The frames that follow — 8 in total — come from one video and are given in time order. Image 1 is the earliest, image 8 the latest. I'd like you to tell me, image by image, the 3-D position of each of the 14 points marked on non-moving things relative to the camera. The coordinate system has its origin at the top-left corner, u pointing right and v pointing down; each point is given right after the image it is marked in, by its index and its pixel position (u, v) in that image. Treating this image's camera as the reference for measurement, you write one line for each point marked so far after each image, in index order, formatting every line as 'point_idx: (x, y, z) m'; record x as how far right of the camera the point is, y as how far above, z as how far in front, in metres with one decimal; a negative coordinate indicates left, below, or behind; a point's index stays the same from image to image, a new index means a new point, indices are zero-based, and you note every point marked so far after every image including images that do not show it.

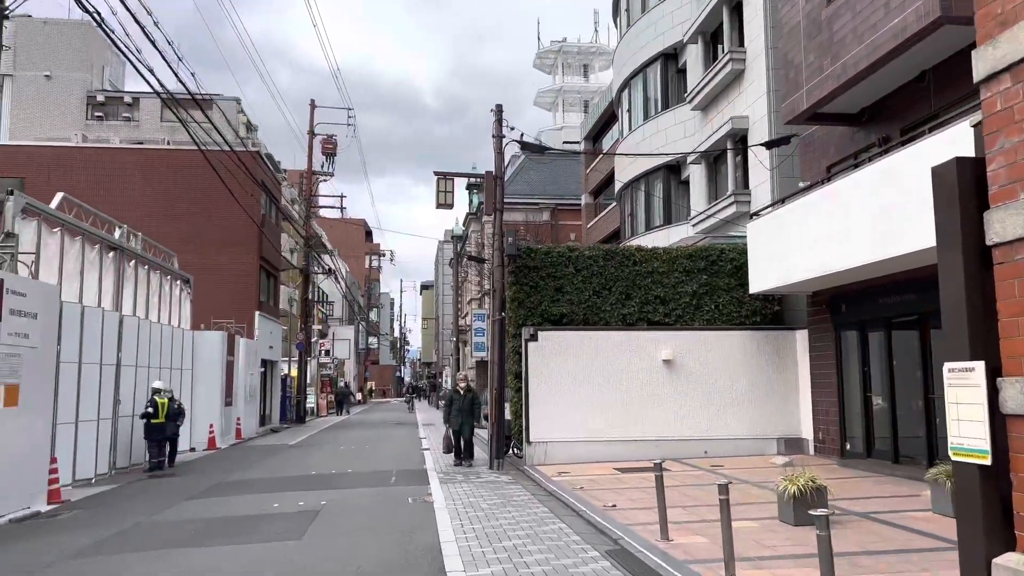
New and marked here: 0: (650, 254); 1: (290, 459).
0: (+3.0, +0.7, +17.5) m
1: (-5.4, -4.2, +19.4) m
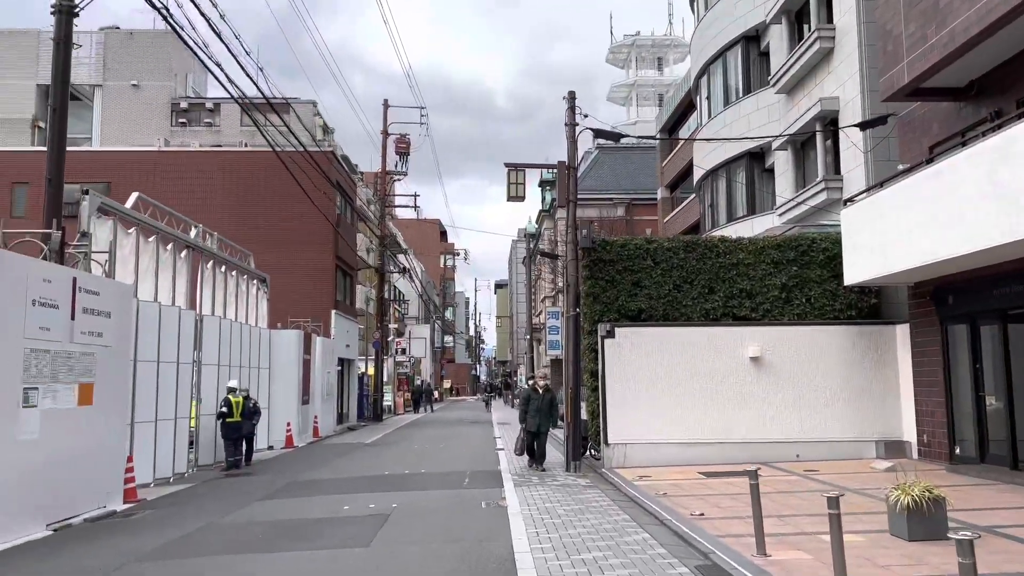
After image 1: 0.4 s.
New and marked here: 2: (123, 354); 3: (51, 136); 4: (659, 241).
0: (+4.6, +0.9, +16.5) m
1: (-3.5, -4.1, +19.2) m
2: (-6.2, -1.1, +12.6) m
3: (-6.5, +2.2, +11.3) m
4: (+3.0, +1.0, +16.4) m
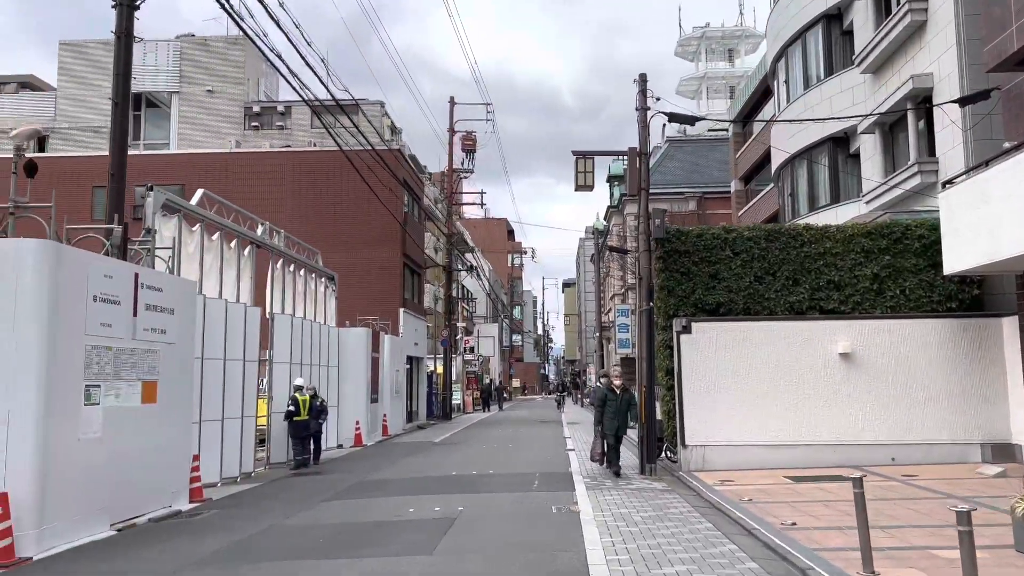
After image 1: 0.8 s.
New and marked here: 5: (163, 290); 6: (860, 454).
0: (+5.9, +1.0, +15.4) m
1: (-1.9, -4.0, +18.8) m
2: (-5.1, -1.0, +12.5) m
3: (-5.6, +2.2, +11.2) m
4: (+4.4, +1.1, +15.4) m
5: (-5.1, 0.0, +11.6) m
6: (+6.3, -3.0, +14.5) m
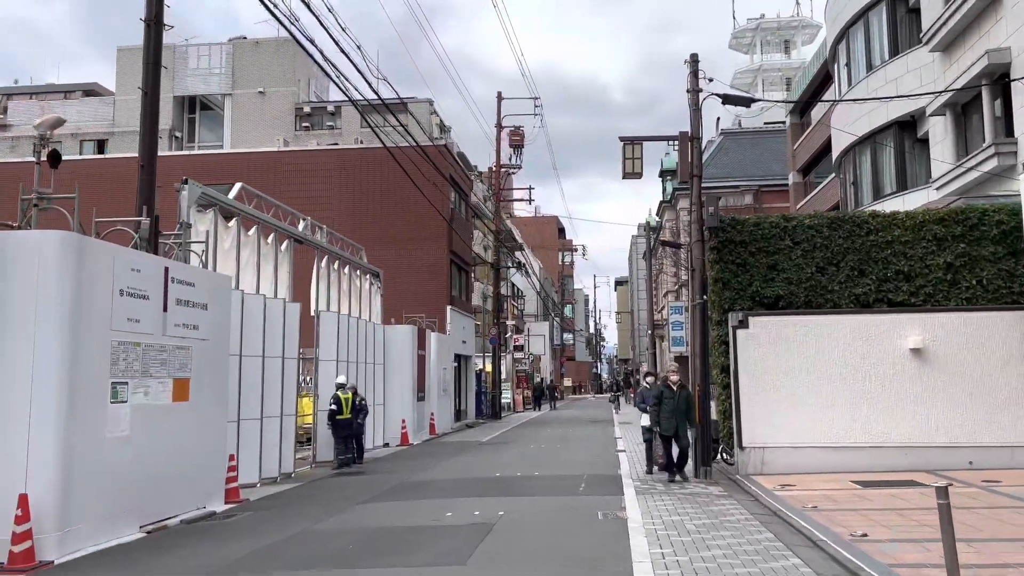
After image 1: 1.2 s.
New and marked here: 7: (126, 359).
0: (+6.7, +1.2, +14.4) m
1: (-0.8, -3.9, +18.3) m
2: (-4.4, -0.9, +12.2) m
3: (-5.0, +2.3, +10.9) m
4: (+5.2, +1.3, +14.5) m
5: (-4.5, 0.0, +11.3) m
6: (+7.1, -2.9, +13.5) m
7: (-4.6, -0.8, +9.6) m
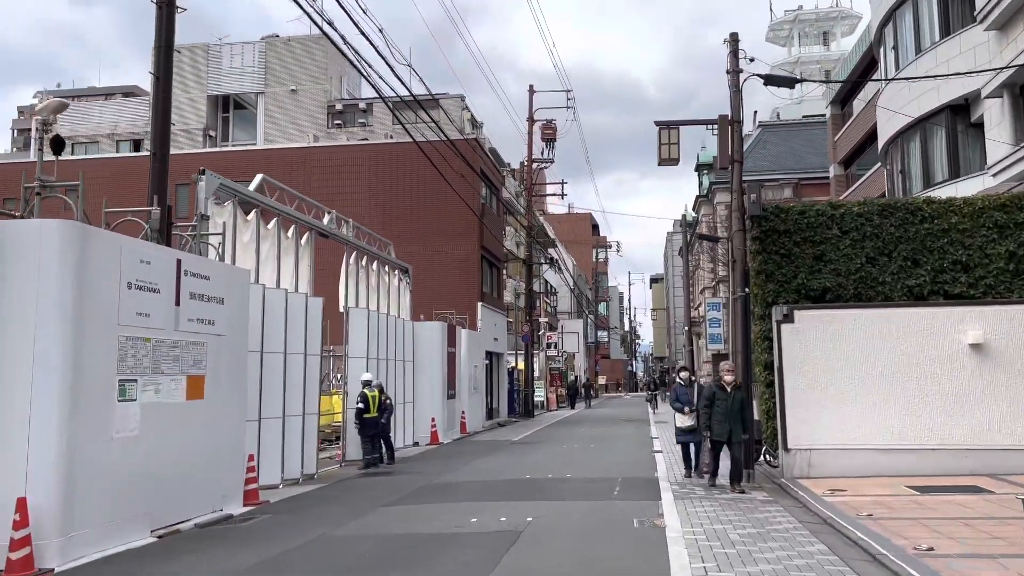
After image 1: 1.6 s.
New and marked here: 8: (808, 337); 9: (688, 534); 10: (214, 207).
0: (+7.3, +1.4, +13.5) m
1: (-0.1, -3.8, +17.7) m
2: (-4.0, -0.8, +11.7) m
3: (-4.7, +2.4, +10.5) m
4: (+5.7, +1.4, +13.6) m
5: (-4.1, +0.1, +10.9) m
6: (+7.6, -2.7, +12.5) m
7: (-4.3, -0.8, +9.1) m
8: (+4.8, -0.8, +13.1) m
9: (+1.9, -2.7, +8.7) m
10: (-4.5, +1.2, +12.2) m
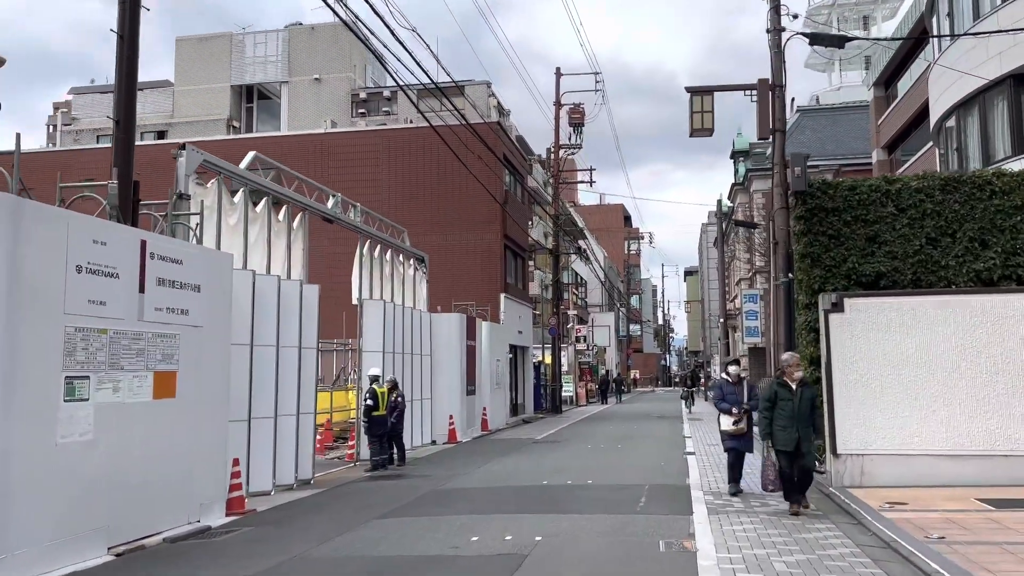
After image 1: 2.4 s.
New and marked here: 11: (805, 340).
0: (+7.5, +1.6, +11.8) m
1: (+0.3, -3.5, +16.4) m
2: (-3.8, -0.6, +10.6) m
3: (-4.6, +2.6, +9.3) m
4: (+5.9, +1.6, +12.1) m
5: (-4.0, +0.3, +9.7) m
6: (+7.8, -2.5, +10.9) m
7: (-4.3, -0.6, +8.0) m
8: (+5.0, -0.6, +11.6) m
9: (+2.0, -2.5, +7.4) m
10: (-4.4, +1.4, +11.0) m
11: (+4.6, -0.8, +12.5) m
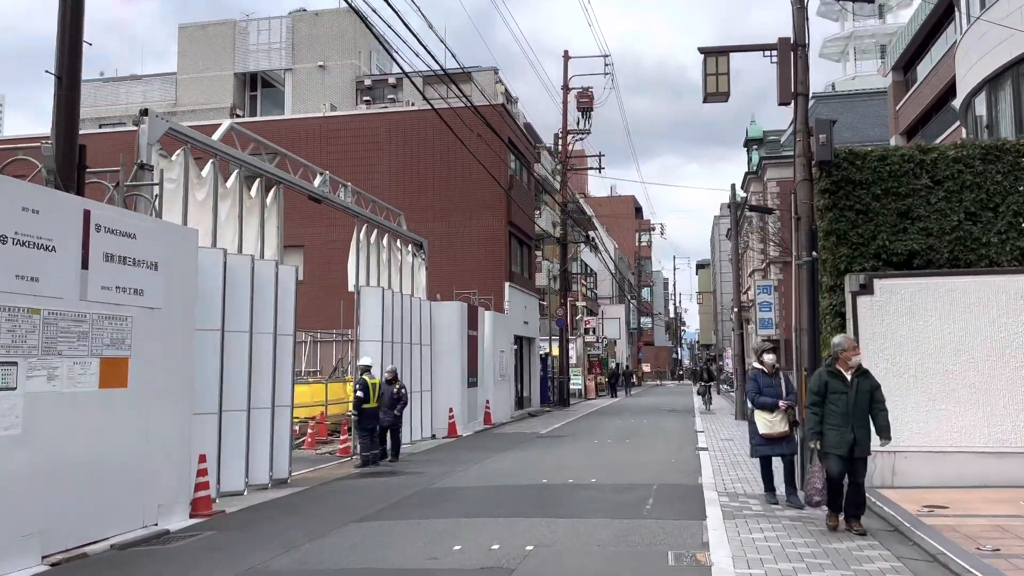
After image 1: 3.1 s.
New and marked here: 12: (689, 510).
0: (+7.4, +1.9, +10.7) m
1: (+0.3, -3.2, +15.4) m
2: (-3.9, -0.4, +9.6) m
3: (-4.7, +2.8, +8.3) m
4: (+5.8, +1.9, +10.9) m
5: (-4.1, +0.6, +8.7) m
6: (+7.7, -2.2, +9.8) m
7: (-4.4, -0.4, +7.0) m
8: (+5.0, -0.3, +10.5) m
9: (+1.8, -2.3, +6.3) m
10: (-4.4, +1.7, +10.1) m
11: (+4.5, -0.5, +11.4) m
12: (+2.0, -2.5, +9.0) m
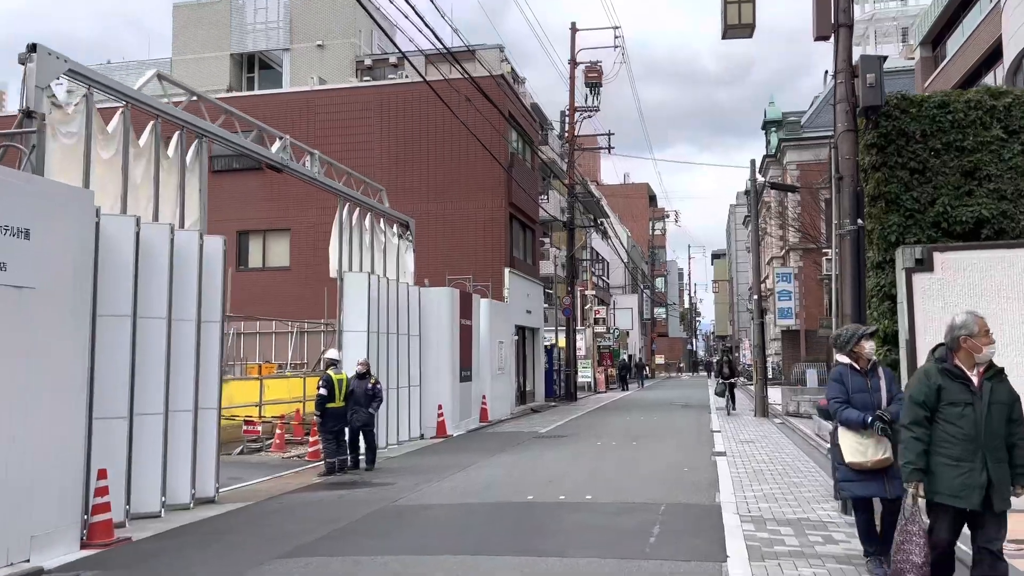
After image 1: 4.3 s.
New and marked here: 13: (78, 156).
0: (+7.1, +2.1, +8.6) m
1: (+0.1, -2.9, +13.5) m
2: (-4.2, -0.2, +7.7) m
3: (-5.0, +3.0, +6.5) m
4: (+5.6, +2.2, +8.9) m
5: (-4.4, +0.8, +6.9) m
6: (+7.4, -2.0, +7.8) m
7: (-4.7, -0.2, +5.2) m
8: (+4.7, -0.1, +8.5) m
9: (+1.5, -2.1, +4.4) m
10: (-4.7, +1.9, +8.2) m
11: (+4.3, -0.3, +9.4) m
12: (+1.7, -2.3, +7.1) m
13: (-4.6, +1.4, +8.4) m
